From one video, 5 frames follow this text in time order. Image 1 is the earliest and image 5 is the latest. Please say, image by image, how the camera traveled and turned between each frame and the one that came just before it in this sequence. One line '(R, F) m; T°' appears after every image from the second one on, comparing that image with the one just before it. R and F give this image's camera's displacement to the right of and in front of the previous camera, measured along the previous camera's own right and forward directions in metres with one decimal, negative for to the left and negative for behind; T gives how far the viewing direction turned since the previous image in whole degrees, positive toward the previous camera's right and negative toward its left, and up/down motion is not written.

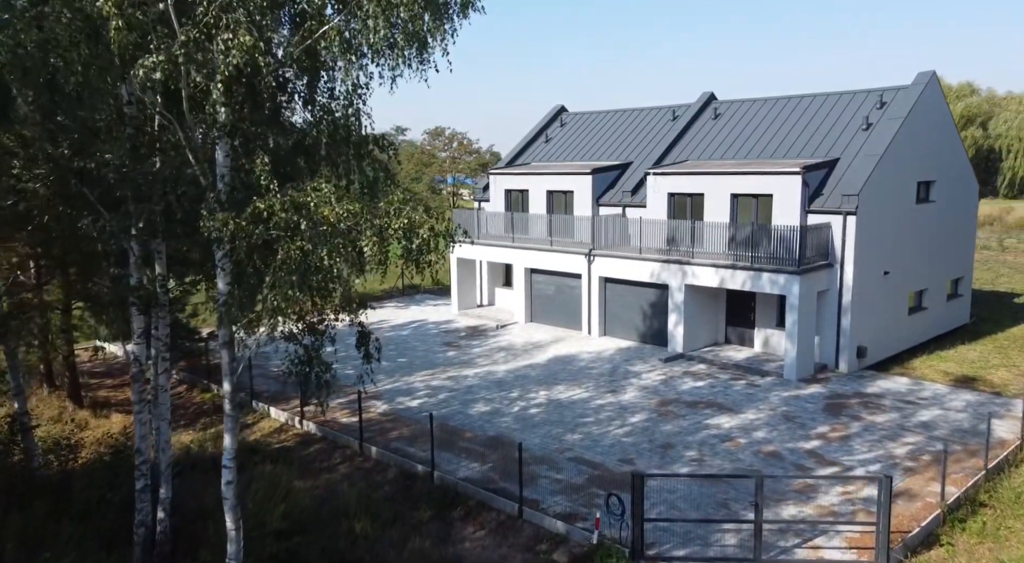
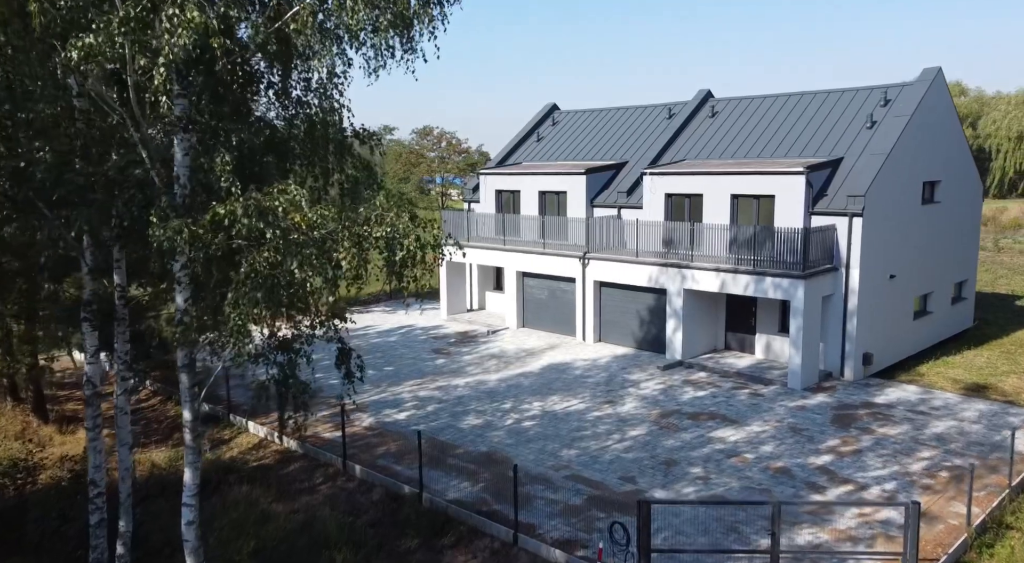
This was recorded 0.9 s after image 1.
(-0.1, +0.8) m; +1°
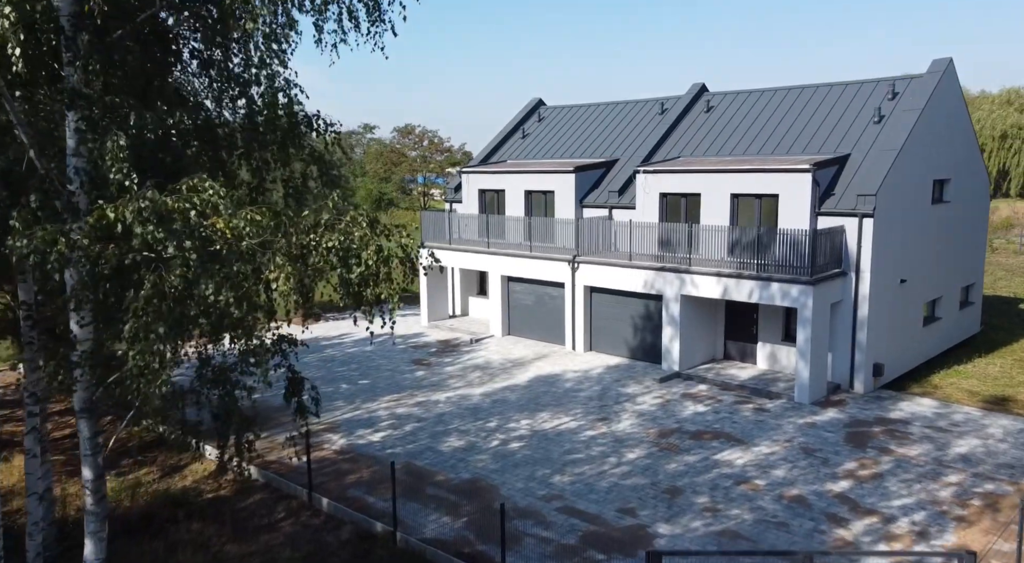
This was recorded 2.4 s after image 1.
(0.0, +1.4) m; +1°
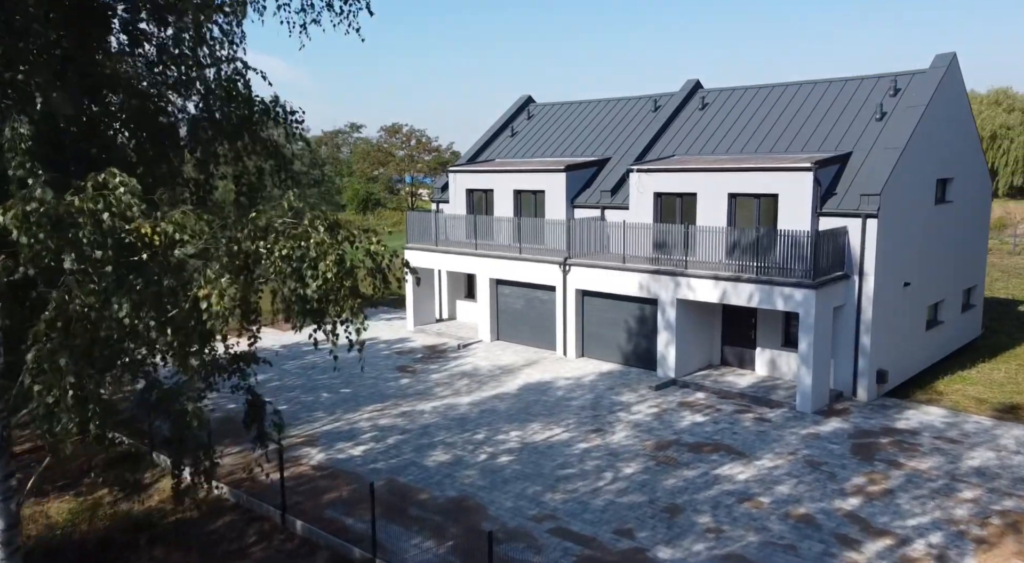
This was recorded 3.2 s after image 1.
(0.0, +0.8) m; +1°
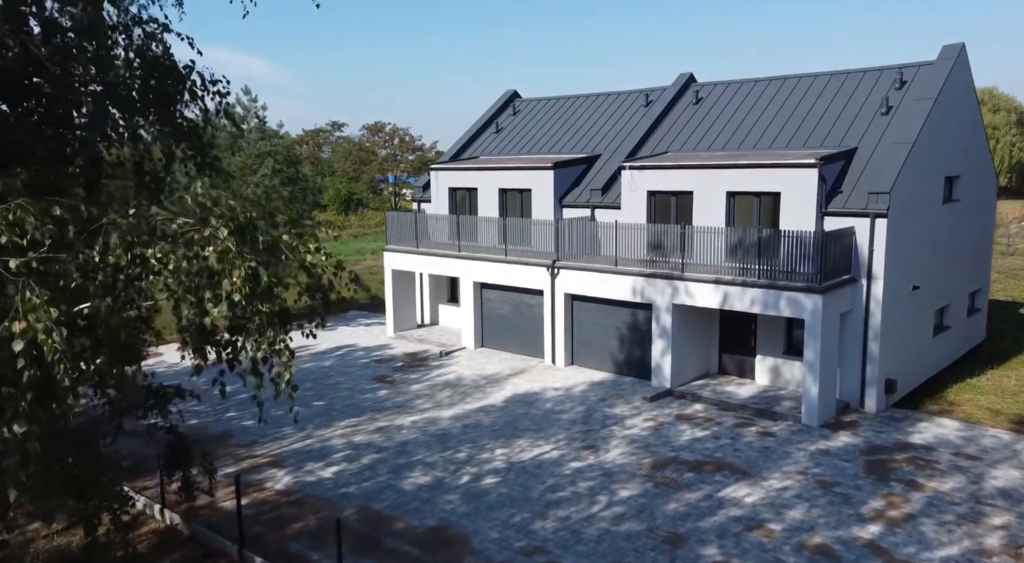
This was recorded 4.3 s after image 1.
(0.0, +1.1) m; +1°
